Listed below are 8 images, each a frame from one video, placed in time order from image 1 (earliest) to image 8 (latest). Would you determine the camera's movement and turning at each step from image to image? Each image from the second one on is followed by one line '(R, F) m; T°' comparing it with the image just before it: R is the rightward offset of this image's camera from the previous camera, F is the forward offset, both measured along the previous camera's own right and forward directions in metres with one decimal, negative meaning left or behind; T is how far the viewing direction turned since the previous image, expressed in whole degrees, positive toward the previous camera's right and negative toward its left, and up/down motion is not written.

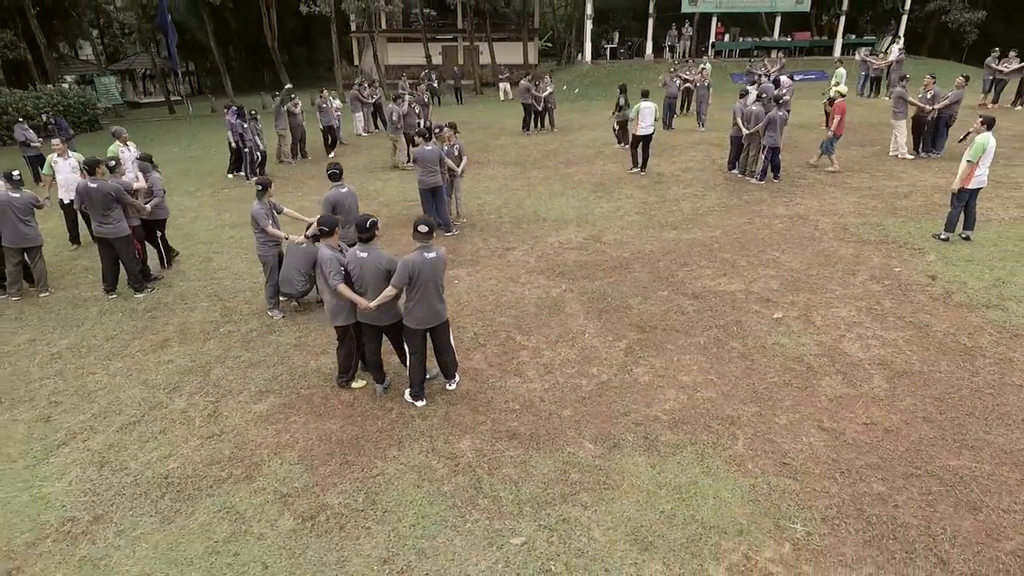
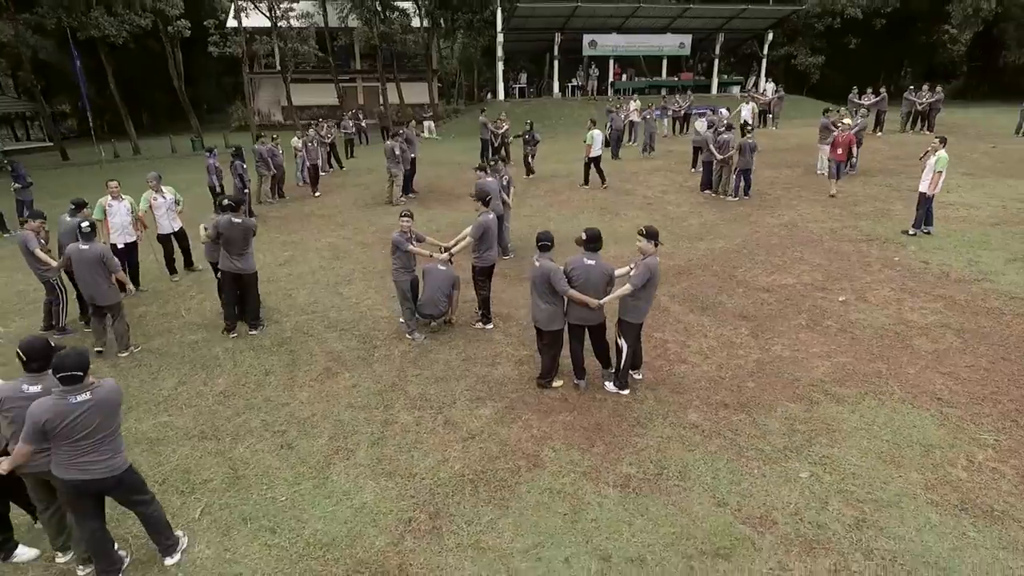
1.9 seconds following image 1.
(-3.2, -0.4) m; +12°
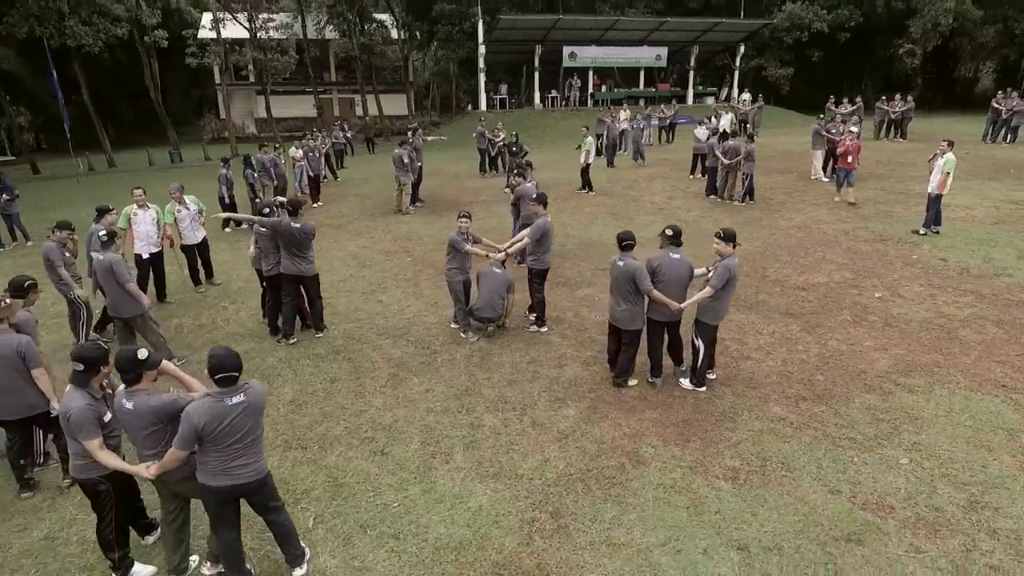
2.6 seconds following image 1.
(-1.1, 0.0) m; +3°
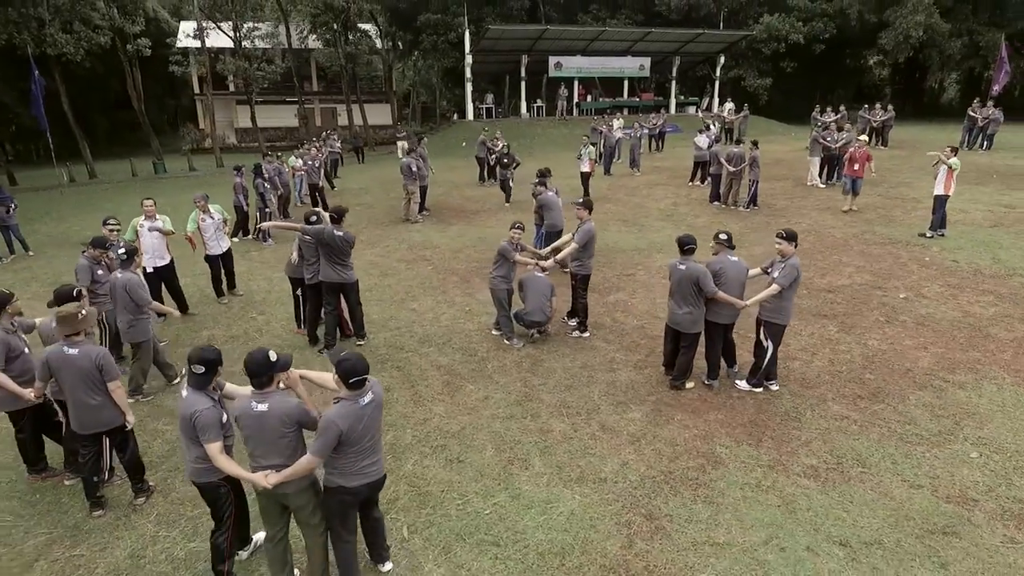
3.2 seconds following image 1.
(-0.9, 0.0) m; +3°
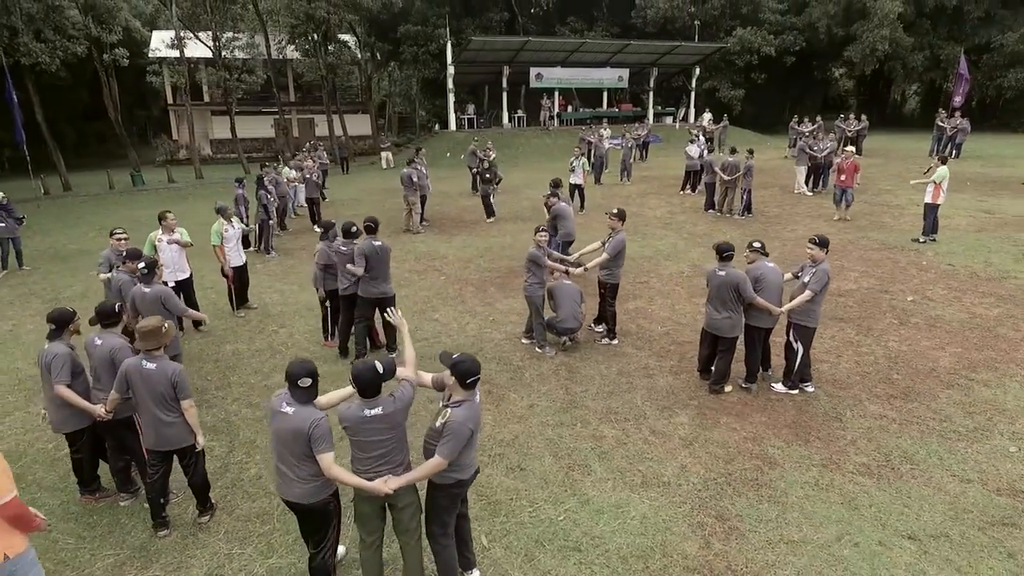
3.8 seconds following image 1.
(-0.8, 0.0) m; +3°
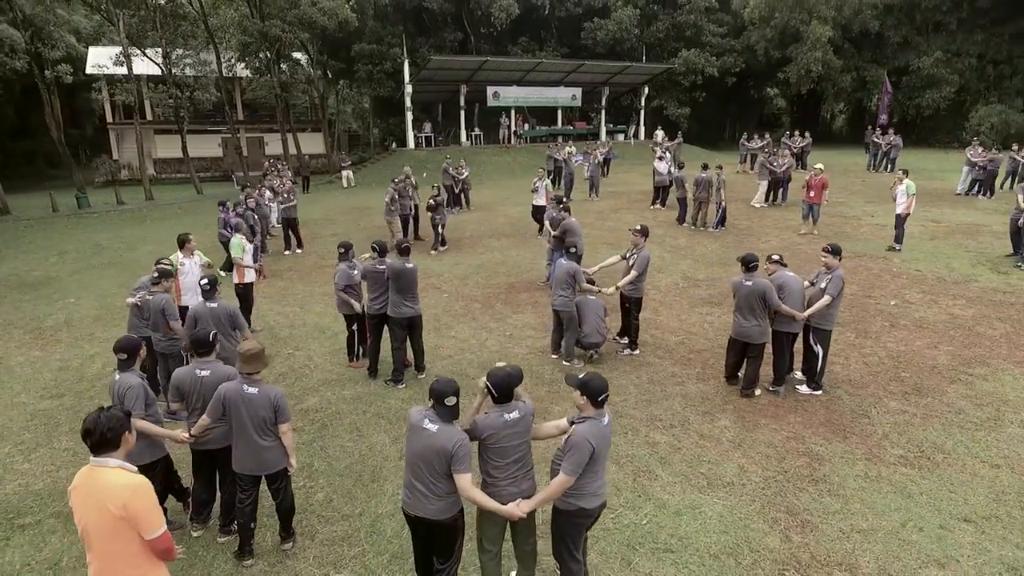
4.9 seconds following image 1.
(-1.1, -0.1) m; +5°
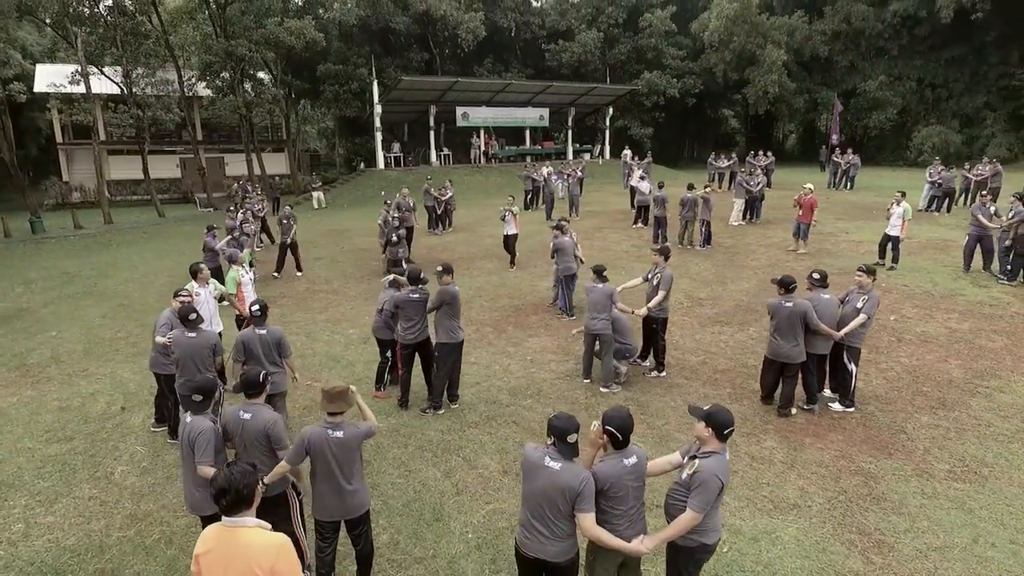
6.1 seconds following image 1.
(-0.9, +0.1) m; +4°
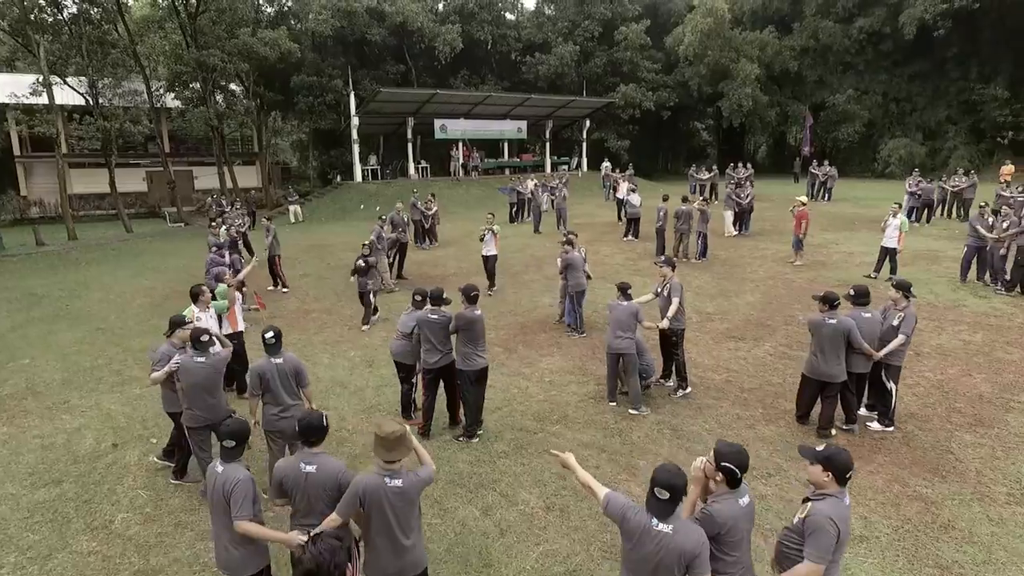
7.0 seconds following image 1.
(-0.6, +0.4) m; +3°
